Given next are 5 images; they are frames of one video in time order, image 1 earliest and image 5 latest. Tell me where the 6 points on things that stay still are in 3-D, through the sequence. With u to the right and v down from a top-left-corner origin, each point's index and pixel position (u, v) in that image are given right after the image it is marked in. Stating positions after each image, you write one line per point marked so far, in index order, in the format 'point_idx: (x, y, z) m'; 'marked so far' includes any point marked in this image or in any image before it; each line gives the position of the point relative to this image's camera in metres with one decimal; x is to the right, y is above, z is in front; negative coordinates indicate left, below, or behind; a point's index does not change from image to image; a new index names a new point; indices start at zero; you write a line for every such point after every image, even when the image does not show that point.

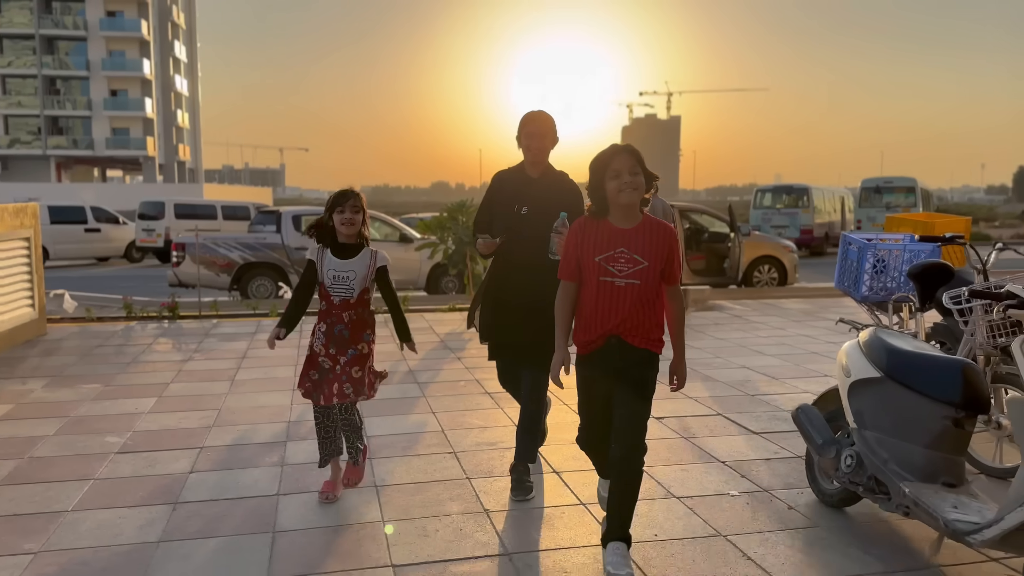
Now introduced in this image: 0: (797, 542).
0: (+1.2, -1.0, +3.0) m
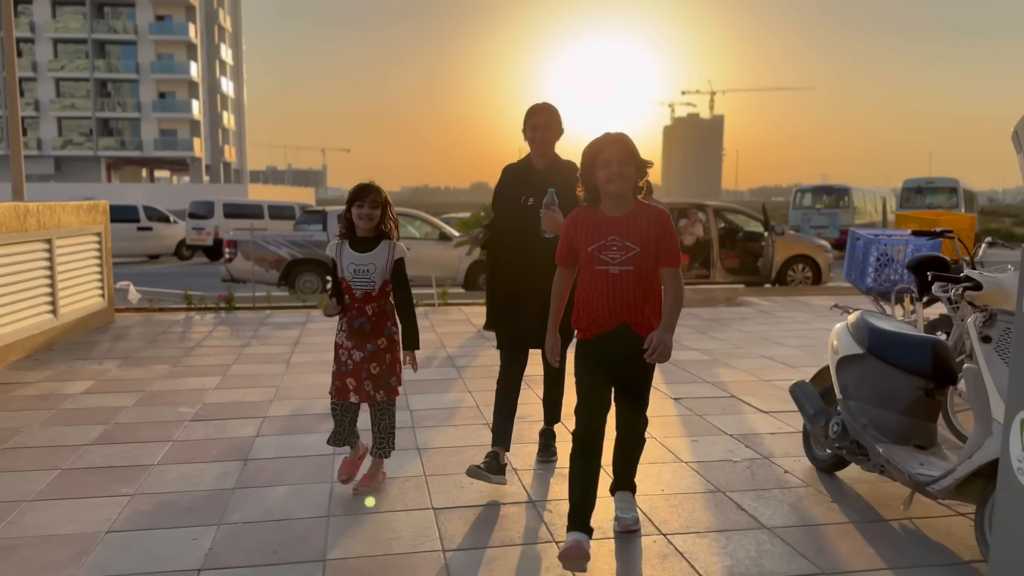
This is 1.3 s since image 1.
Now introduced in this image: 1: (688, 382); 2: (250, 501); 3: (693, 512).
0: (+1.3, -1.0, +3.4) m
1: (+1.3, -0.7, +5.6) m
2: (-1.3, -1.0, +3.6) m
3: (+0.8, -1.0, +3.2) m
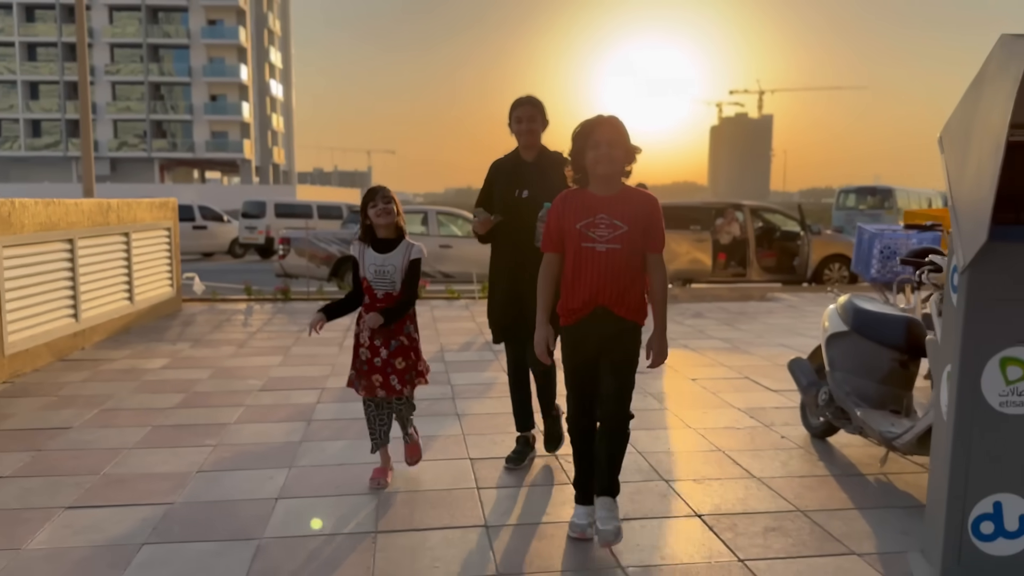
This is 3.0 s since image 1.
0: (+1.4, -0.9, +3.9) m
1: (+1.6, -0.6, +6.0) m
2: (-1.1, -0.9, +4.2) m
3: (+0.9, -0.9, +3.7) m
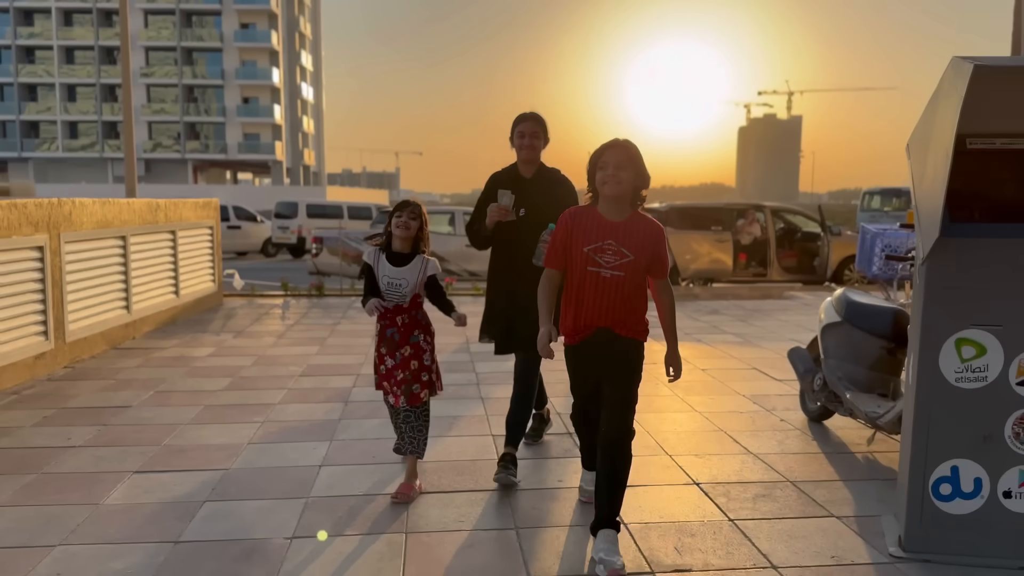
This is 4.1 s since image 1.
0: (+1.5, -0.8, +4.2) m
1: (+1.8, -0.6, +6.3) m
2: (-1.0, -0.9, +4.6) m
3: (+1.0, -0.9, +4.1) m
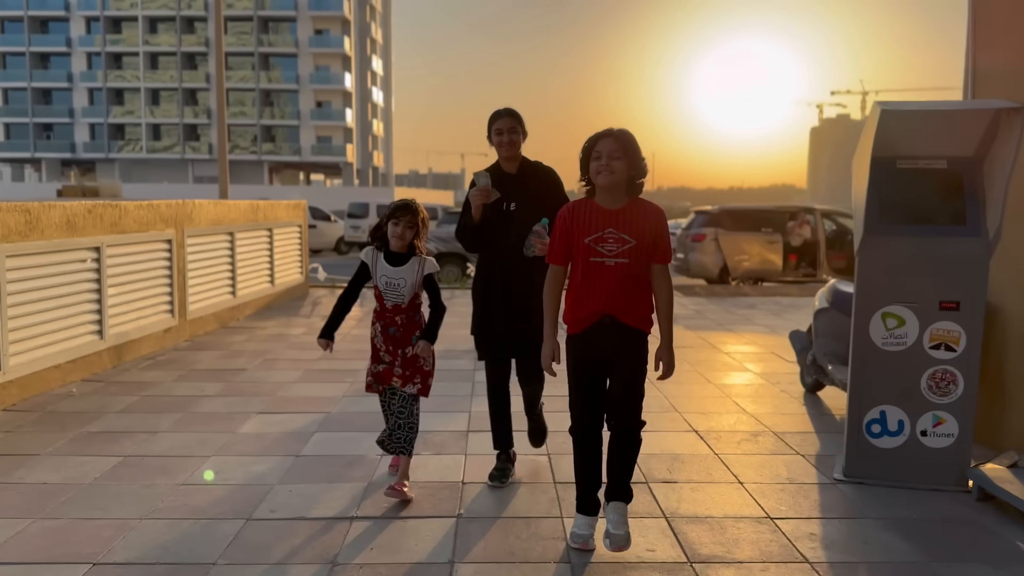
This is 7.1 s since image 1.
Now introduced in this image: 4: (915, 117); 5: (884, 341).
0: (+1.8, -0.8, +5.1) m
1: (+2.2, -0.5, +7.2) m
2: (-0.7, -0.8, +5.7) m
3: (+1.3, -0.8, +5.0) m
4: (+1.8, +0.7, +3.3) m
5: (+1.8, -0.2, +3.5) m
